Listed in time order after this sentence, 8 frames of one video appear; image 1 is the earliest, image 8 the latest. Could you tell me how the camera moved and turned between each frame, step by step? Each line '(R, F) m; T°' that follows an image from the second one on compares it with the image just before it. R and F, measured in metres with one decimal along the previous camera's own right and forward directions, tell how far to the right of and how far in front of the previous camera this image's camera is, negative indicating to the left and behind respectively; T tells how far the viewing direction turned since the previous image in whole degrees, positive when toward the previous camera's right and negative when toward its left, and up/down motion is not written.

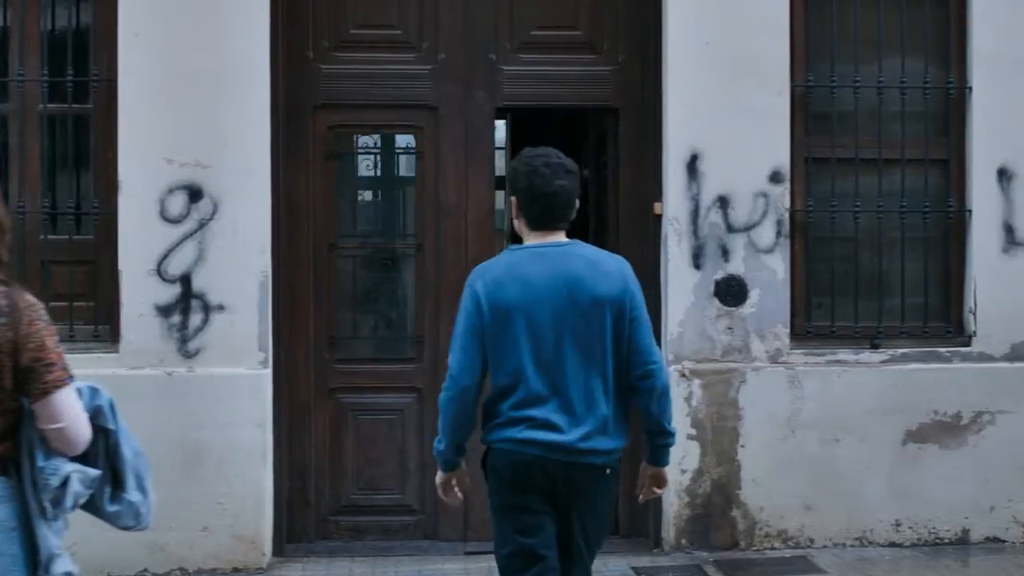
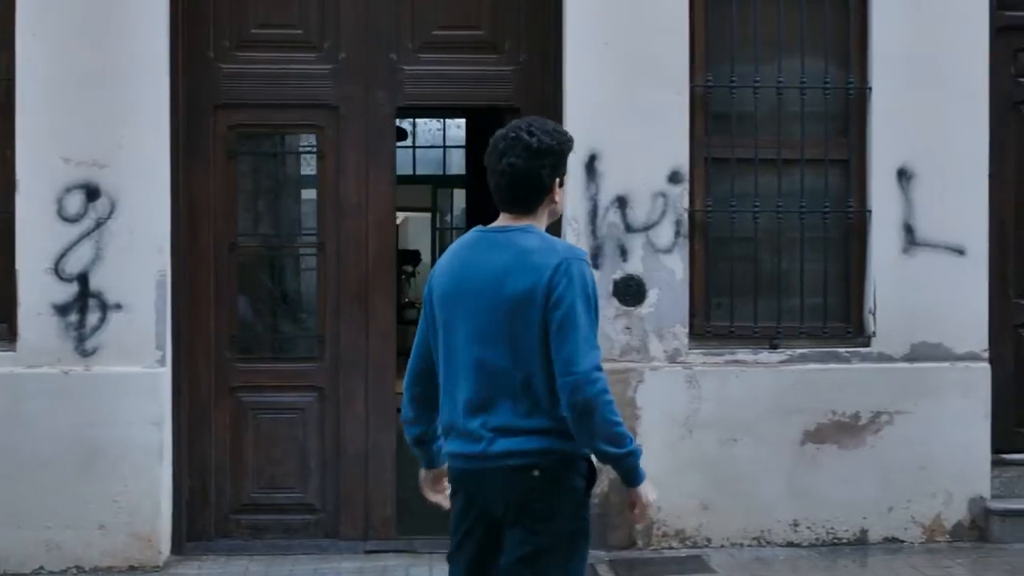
(+0.4, 0.0) m; 0°
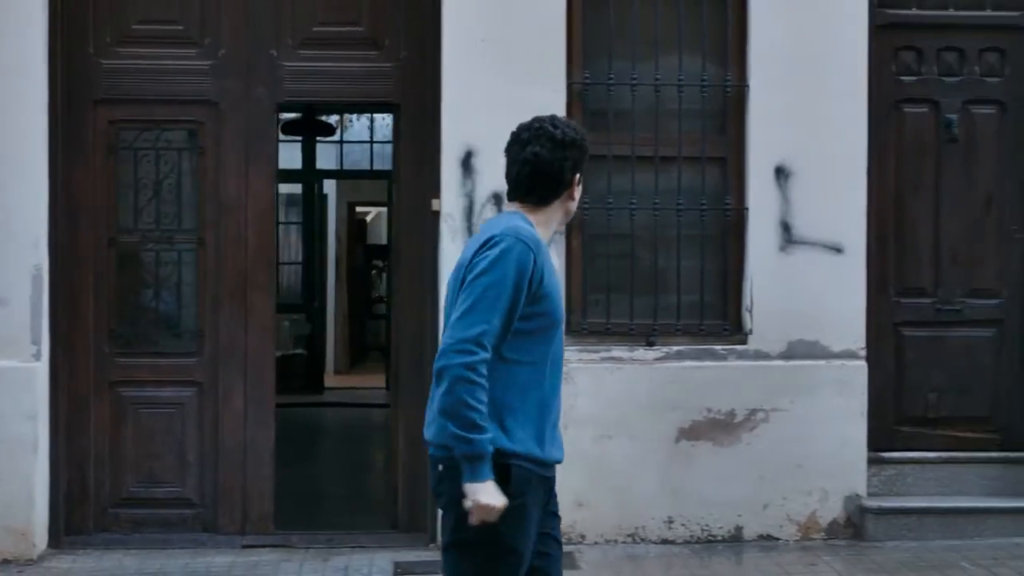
(+0.5, 0.0) m; -1°
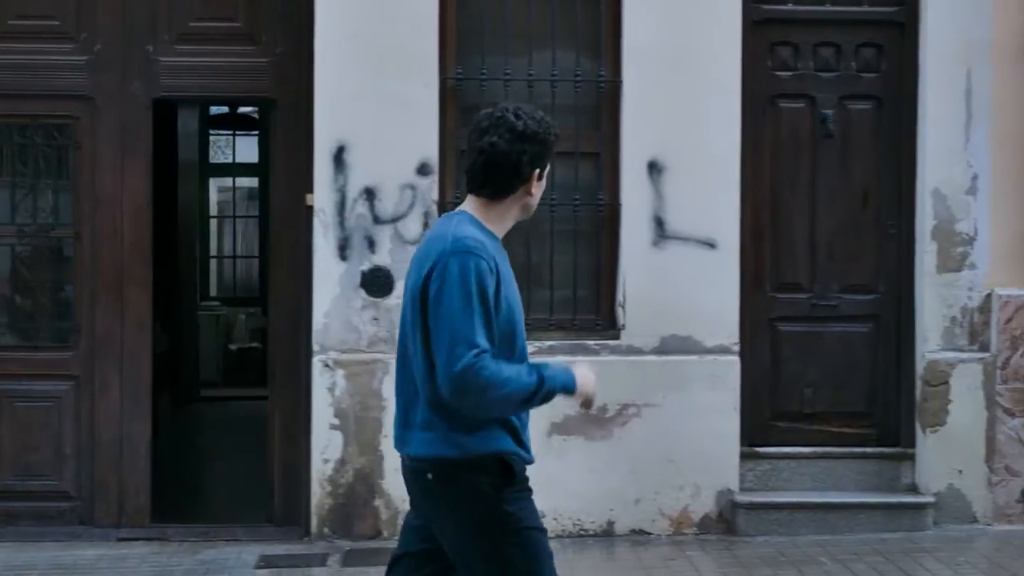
(+0.5, 0.0) m; -1°
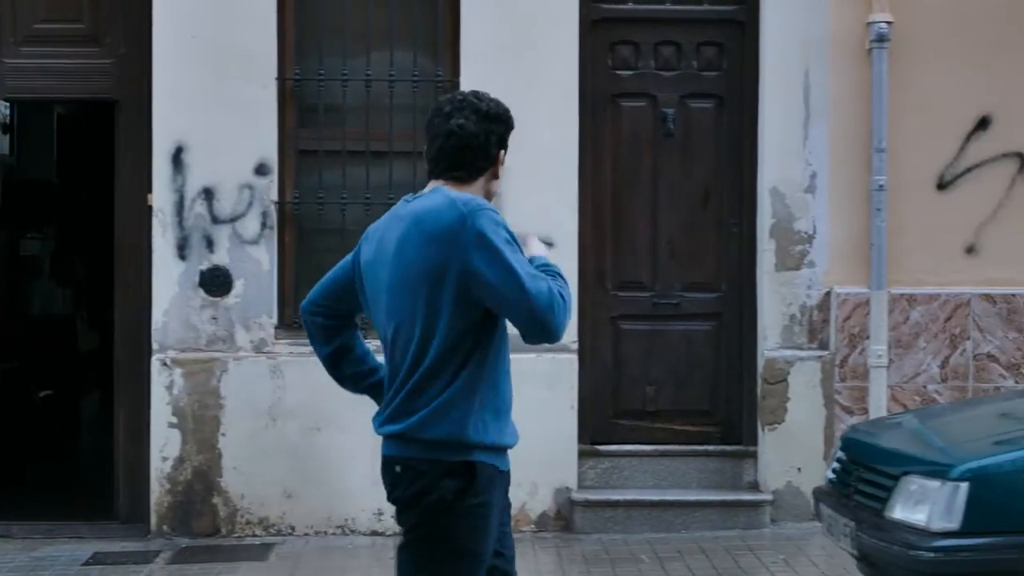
(+0.7, 0.0) m; -1°
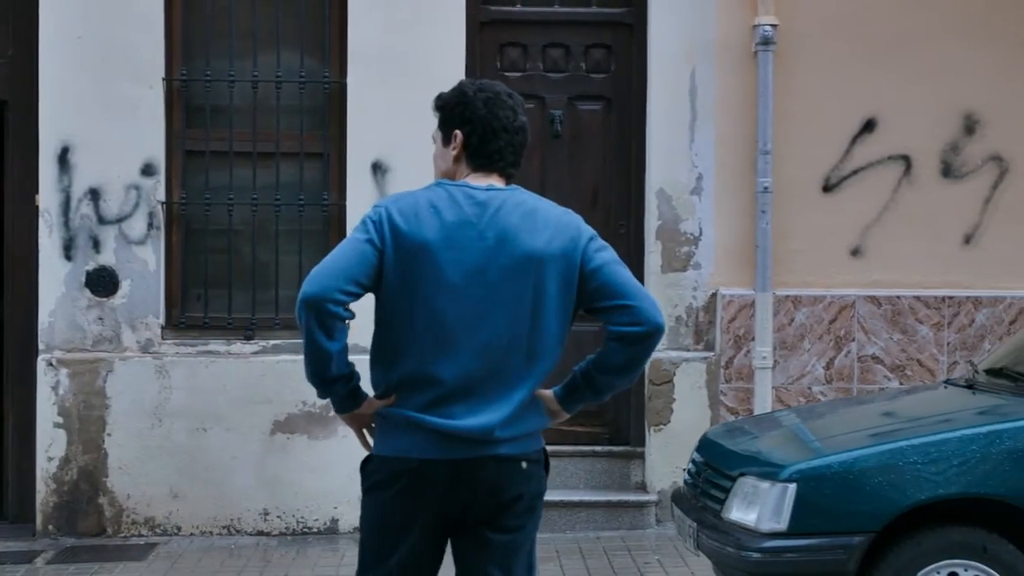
(+0.4, 0.0) m; 0°
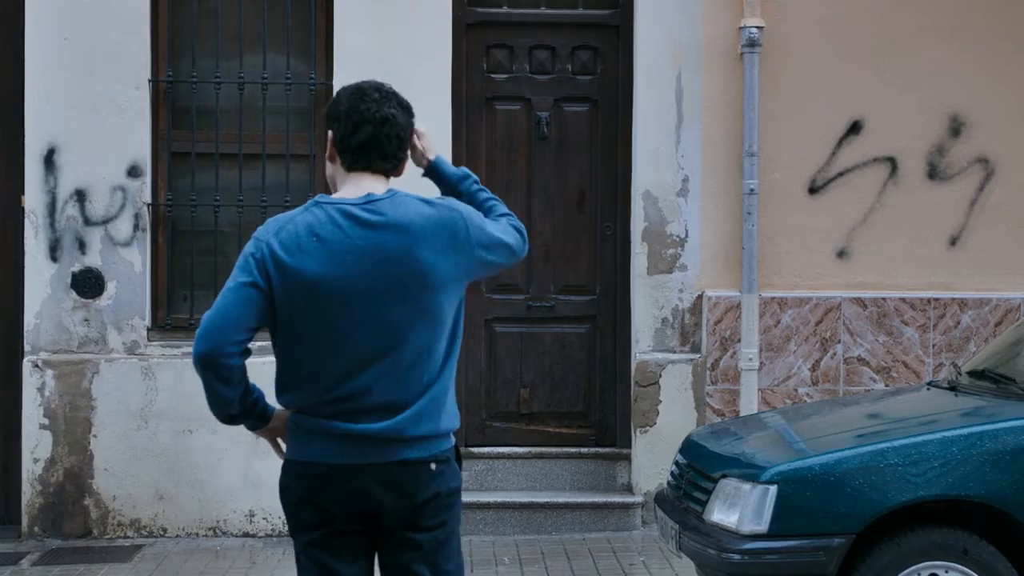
(0.0, 0.0) m; 0°
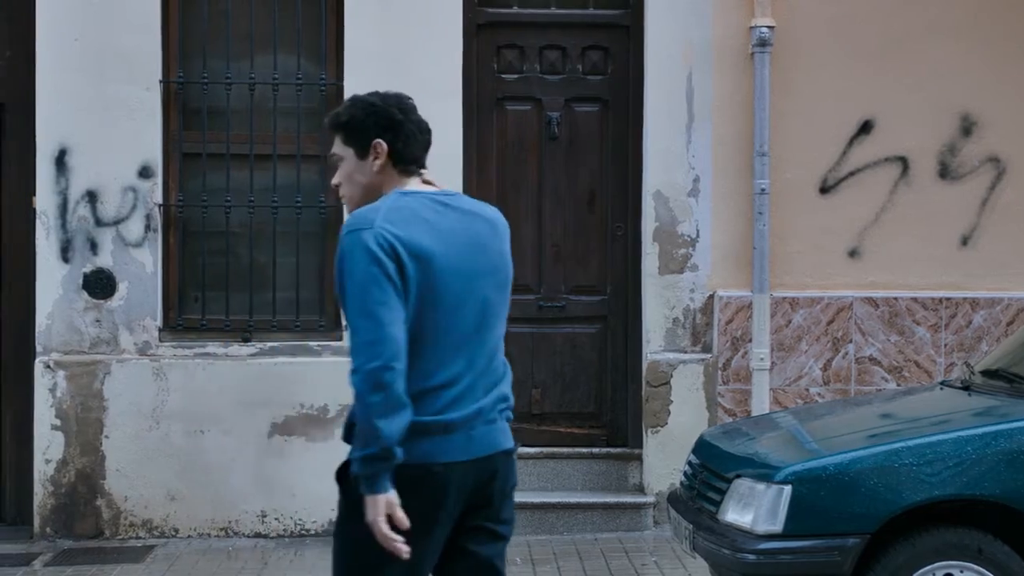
(0.0, 0.0) m; 0°
